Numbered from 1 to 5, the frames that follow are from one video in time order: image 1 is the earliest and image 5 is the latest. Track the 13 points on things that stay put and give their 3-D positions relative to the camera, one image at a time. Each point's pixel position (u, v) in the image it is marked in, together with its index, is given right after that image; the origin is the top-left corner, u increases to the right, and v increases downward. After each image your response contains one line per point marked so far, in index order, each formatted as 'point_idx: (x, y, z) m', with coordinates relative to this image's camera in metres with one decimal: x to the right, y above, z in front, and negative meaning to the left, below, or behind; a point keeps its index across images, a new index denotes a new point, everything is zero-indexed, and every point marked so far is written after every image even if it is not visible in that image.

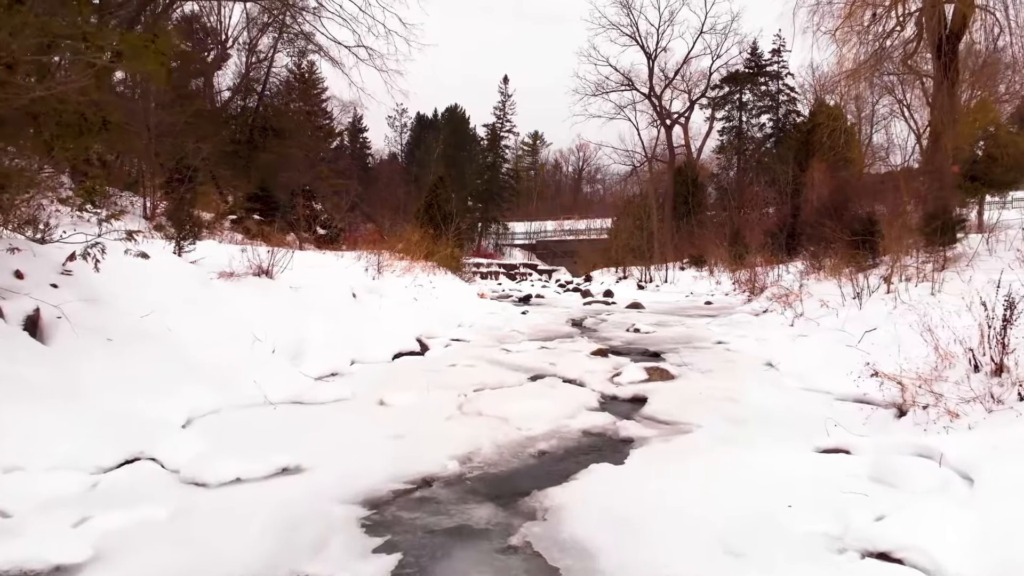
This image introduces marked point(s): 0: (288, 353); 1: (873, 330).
0: (-2.0, -0.6, +4.7) m
1: (+3.4, -0.4, +4.9) m
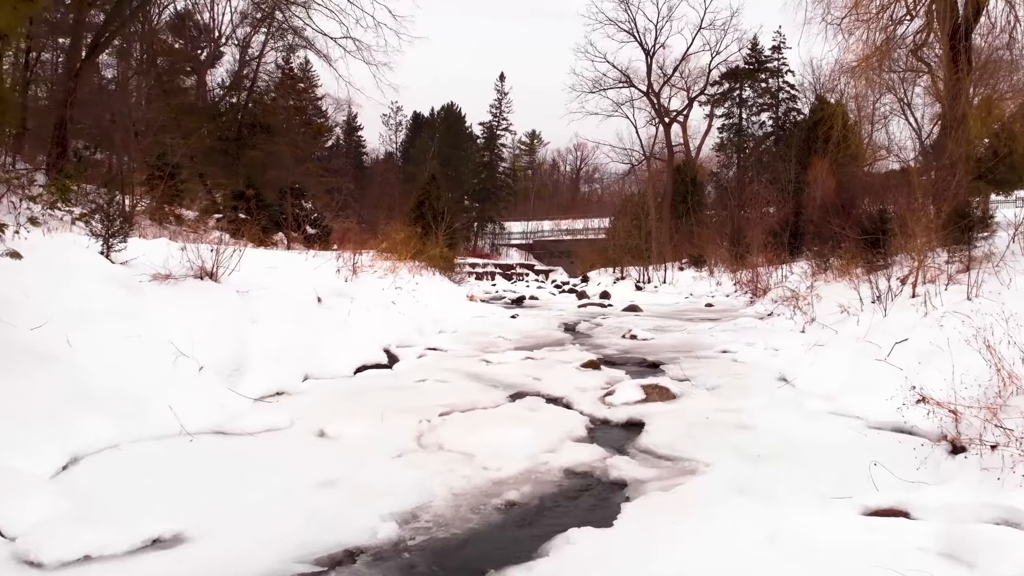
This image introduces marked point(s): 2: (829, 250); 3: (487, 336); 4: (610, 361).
0: (-2.2, -0.6, +4.0) m
1: (+3.2, -0.5, +4.2) m
2: (+8.1, +1.0, +13.3) m
3: (-0.4, -0.7, +7.4) m
4: (+1.1, -0.8, +5.9) m
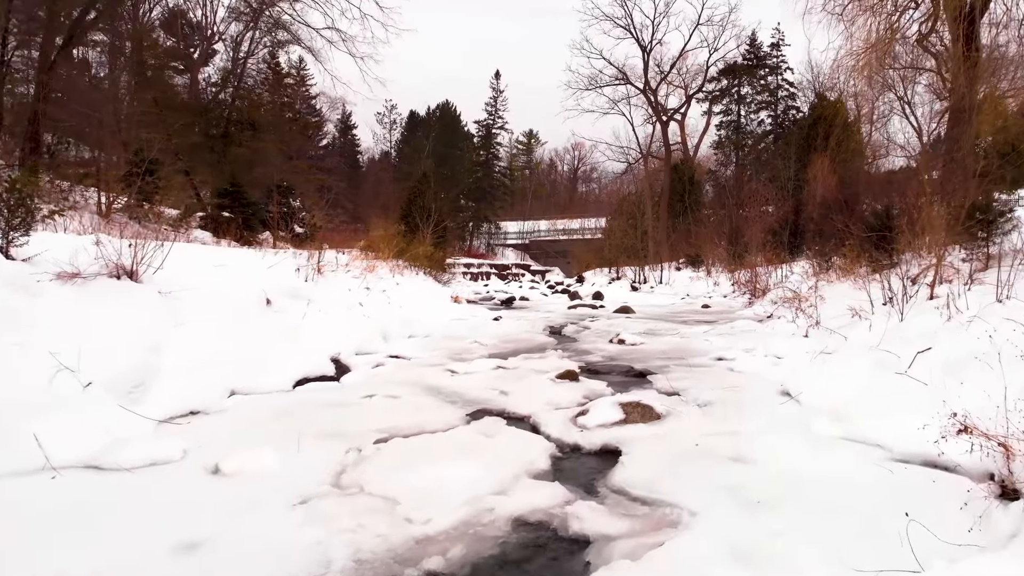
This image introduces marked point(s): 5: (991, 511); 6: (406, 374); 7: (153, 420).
0: (-2.5, -0.6, +3.4) m
1: (+2.9, -0.5, +3.6) m
2: (+7.8, +1.0, +12.7) m
3: (-0.7, -0.7, +6.8) m
4: (+0.8, -0.8, +5.3) m
5: (+1.9, -0.9, +2.1) m
6: (-1.0, -0.8, +4.7) m
7: (-2.3, -0.8, +3.3) m
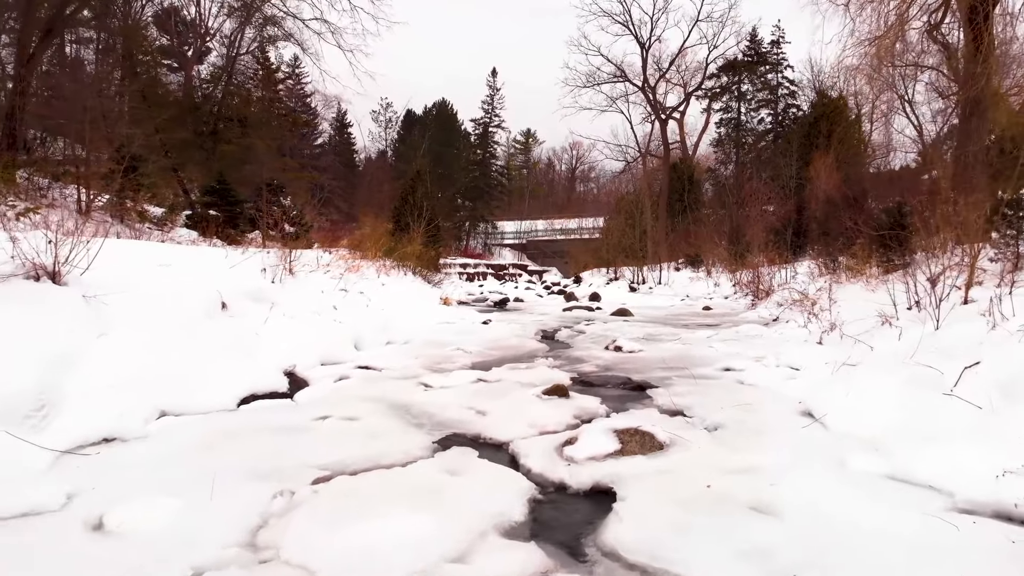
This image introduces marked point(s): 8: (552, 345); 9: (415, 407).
0: (-2.7, -0.7, +2.8) m
1: (+2.7, -0.5, +3.0) m
2: (+7.6, +0.9, +12.2) m
3: (-0.8, -0.7, +6.2) m
4: (+0.7, -0.9, +4.7) m
5: (+1.8, -0.9, +1.5) m
6: (-1.1, -0.8, +4.2) m
7: (-2.4, -0.9, +2.7) m
8: (+0.5, -0.8, +7.0) m
9: (-0.7, -0.9, +3.8) m
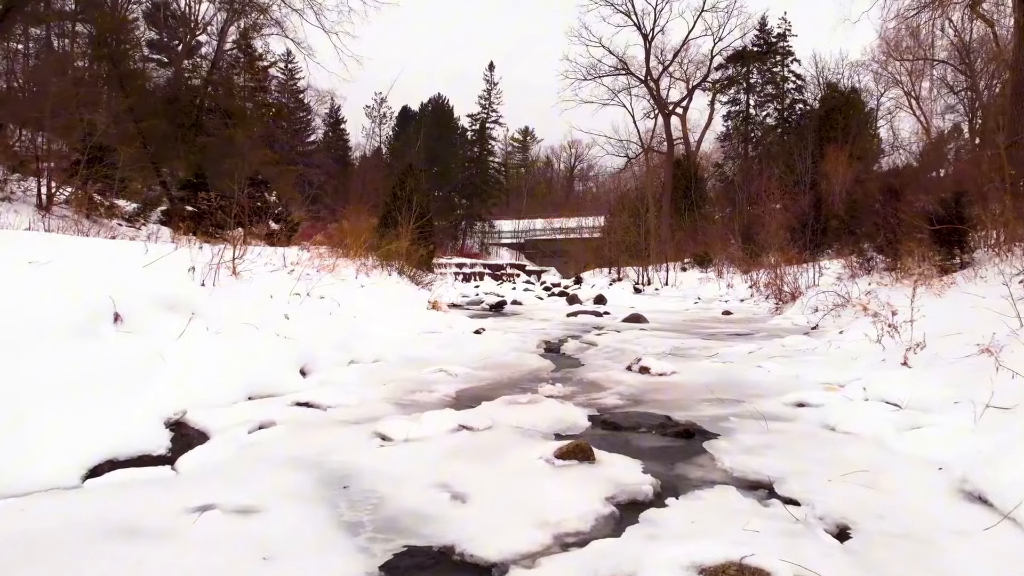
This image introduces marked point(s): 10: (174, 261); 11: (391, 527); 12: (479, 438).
0: (-2.7, -0.7, +1.5) m
1: (+2.7, -0.5, +1.7) m
2: (+7.6, +0.9, +10.9) m
3: (-0.8, -0.8, +4.9) m
4: (+0.6, -0.9, +3.4) m
5: (+1.8, -1.0, +0.2) m
6: (-1.1, -0.9, +2.8) m
7: (-2.4, -0.9, +1.4) m
8: (+0.5, -0.8, +5.7) m
9: (-0.7, -0.9, +2.4) m
10: (-3.1, +0.2, +4.9) m
11: (-0.5, -0.9, +2.1) m
12: (-0.2, -0.9, +3.0) m
